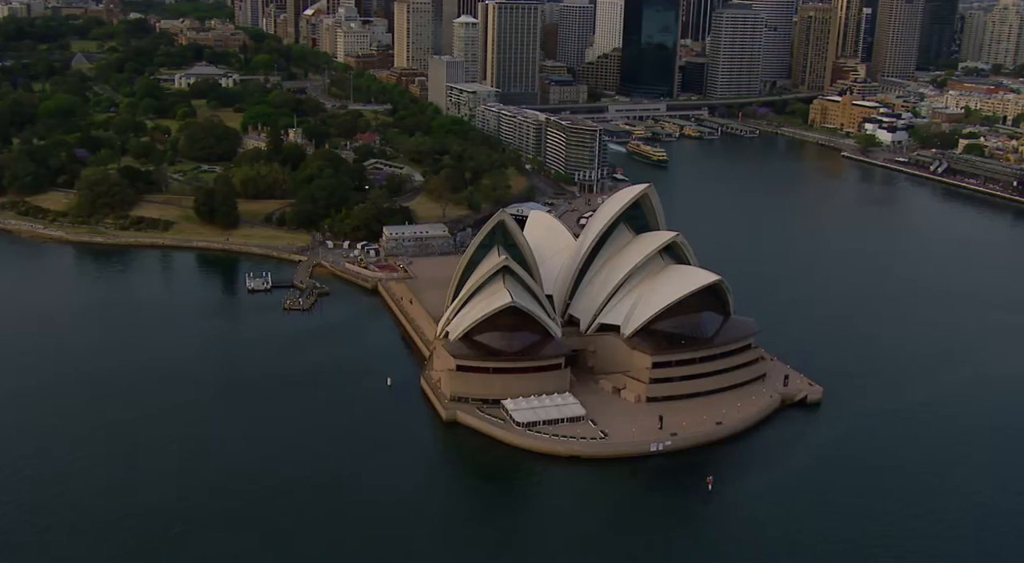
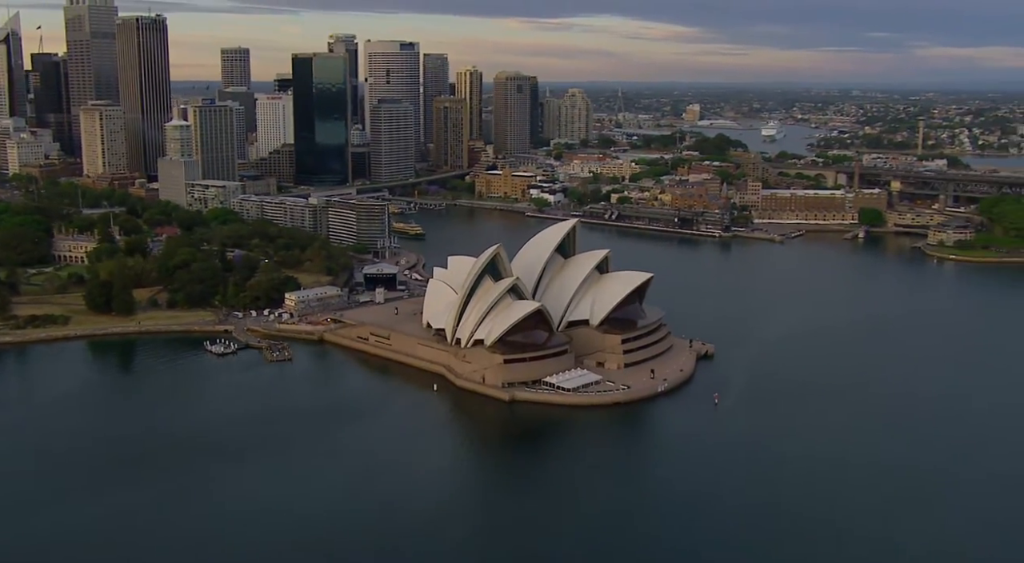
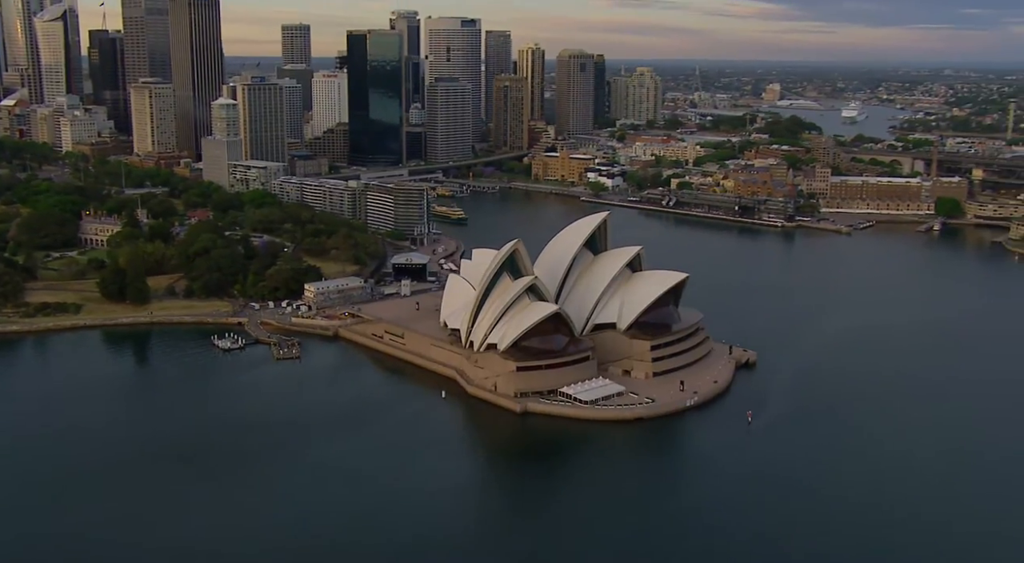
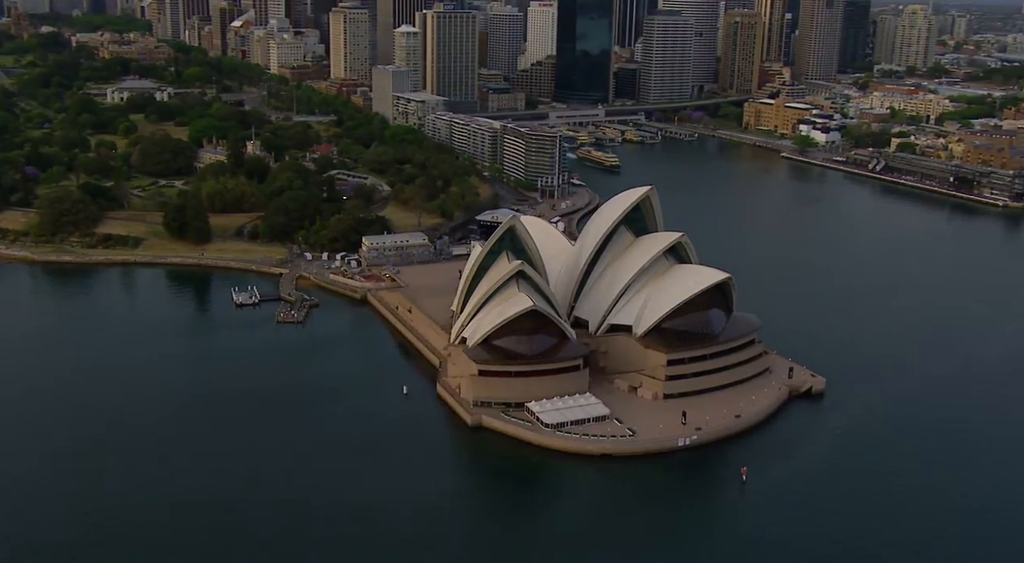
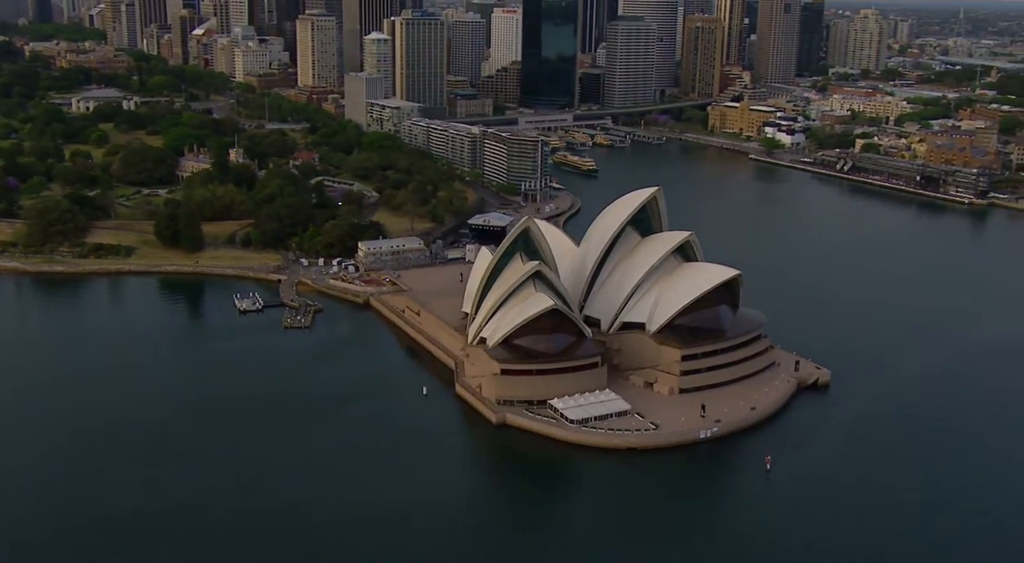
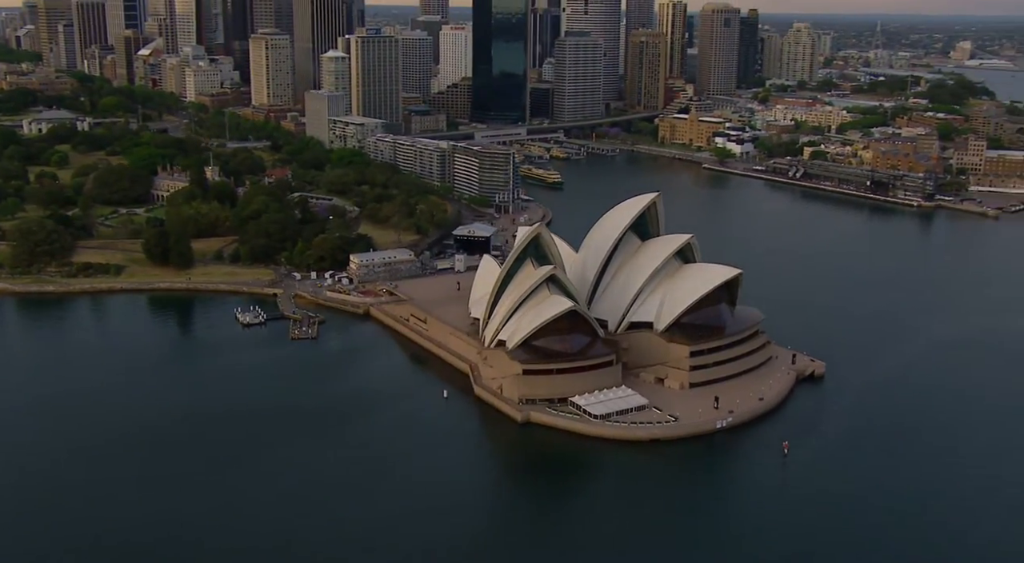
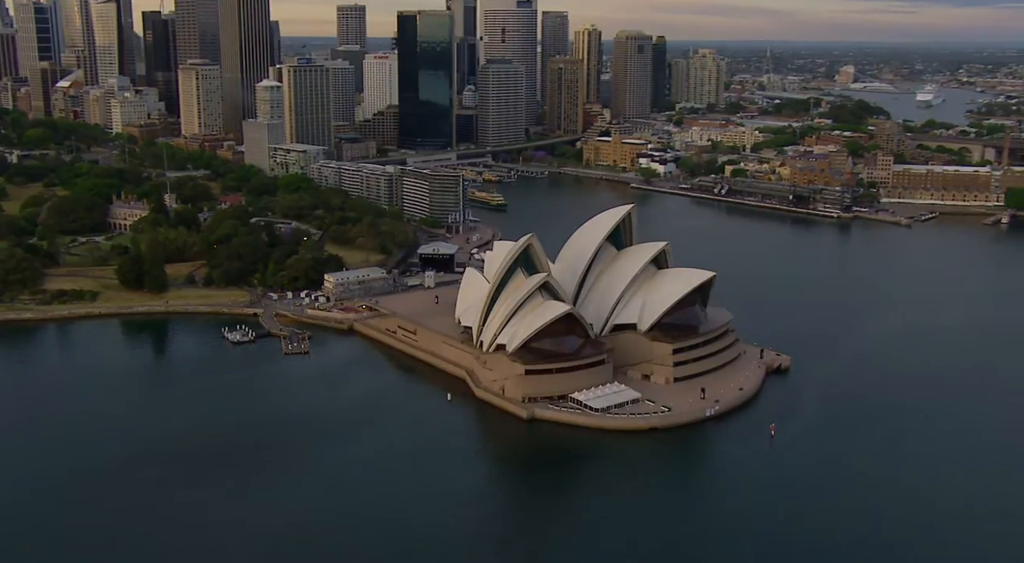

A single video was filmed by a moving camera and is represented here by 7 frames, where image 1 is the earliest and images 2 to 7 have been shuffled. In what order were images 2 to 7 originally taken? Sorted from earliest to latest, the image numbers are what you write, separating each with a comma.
4, 5, 6, 7, 3, 2
